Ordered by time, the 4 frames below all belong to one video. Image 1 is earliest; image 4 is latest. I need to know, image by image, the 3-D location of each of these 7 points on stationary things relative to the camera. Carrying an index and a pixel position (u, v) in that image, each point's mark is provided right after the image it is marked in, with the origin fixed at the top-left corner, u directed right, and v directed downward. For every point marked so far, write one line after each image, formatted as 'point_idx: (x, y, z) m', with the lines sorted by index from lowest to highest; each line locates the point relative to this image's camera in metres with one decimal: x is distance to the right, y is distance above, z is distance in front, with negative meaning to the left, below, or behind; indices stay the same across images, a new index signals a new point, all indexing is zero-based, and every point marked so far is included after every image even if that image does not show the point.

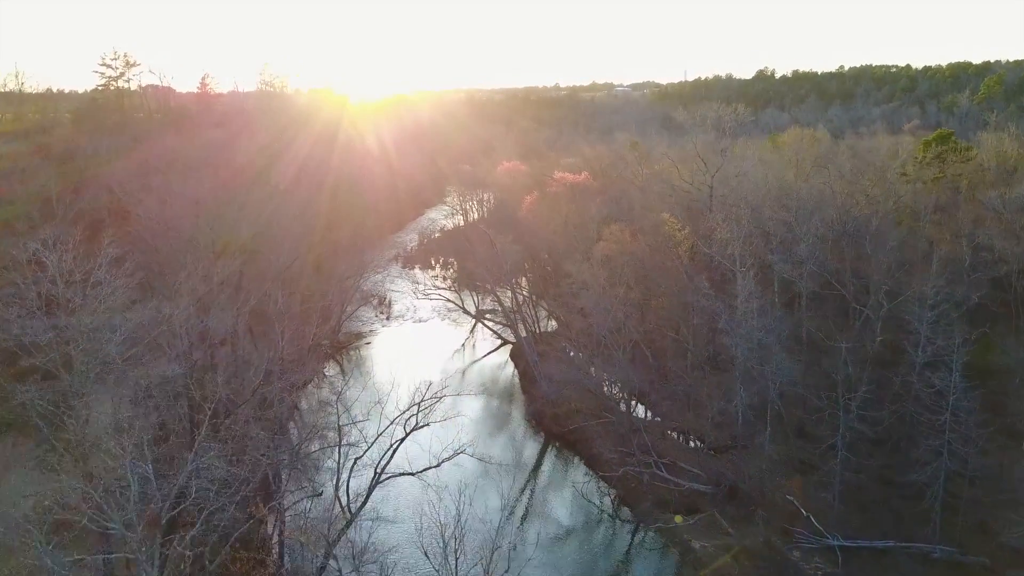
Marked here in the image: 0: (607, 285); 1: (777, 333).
0: (+2.3, 0.0, +19.8) m
1: (+5.4, -1.0, +16.8) m
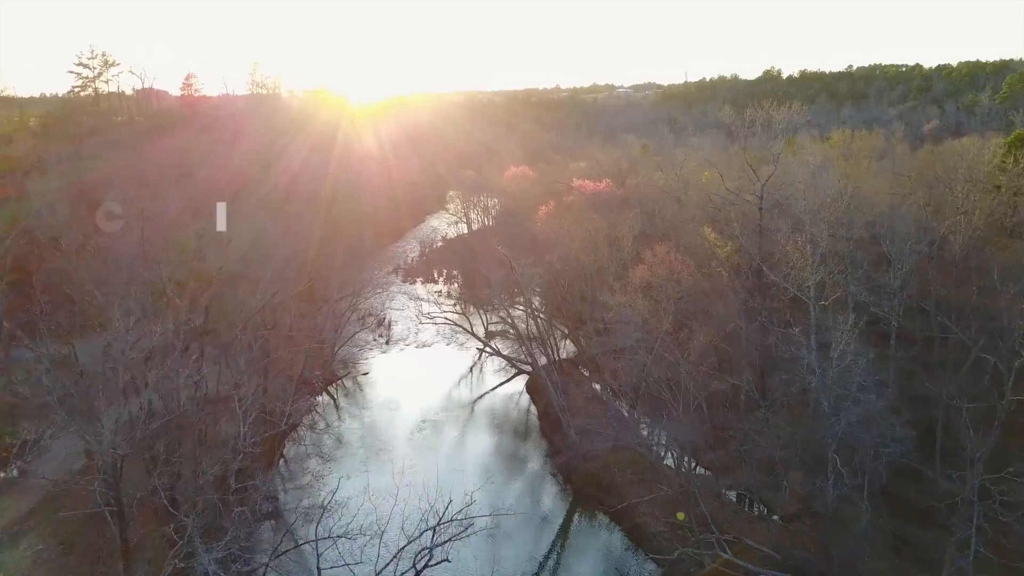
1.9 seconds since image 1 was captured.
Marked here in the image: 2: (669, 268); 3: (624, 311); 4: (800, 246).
0: (+2.8, -0.7, +16.7) m
1: (+5.9, -1.6, +13.7) m
2: (+3.3, +0.4, +17.6) m
3: (+2.2, -0.5, +16.6) m
4: (+5.7, +0.8, +16.2) m
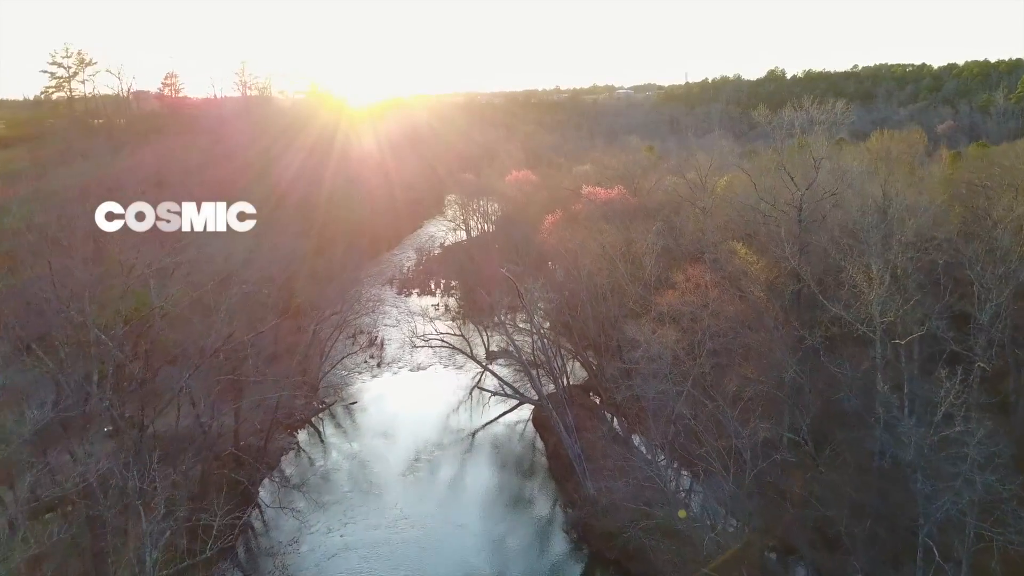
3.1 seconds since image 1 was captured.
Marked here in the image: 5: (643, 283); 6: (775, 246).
0: (+2.9, -1.2, +14.2) m
1: (+6.1, -2.1, +11.2) m
2: (+3.5, -0.1, +15.1) m
3: (+2.4, -1.0, +14.1) m
4: (+5.8, +0.3, +13.7) m
5: (+2.8, +0.1, +18.0) m
6: (+5.3, +0.8, +16.7) m
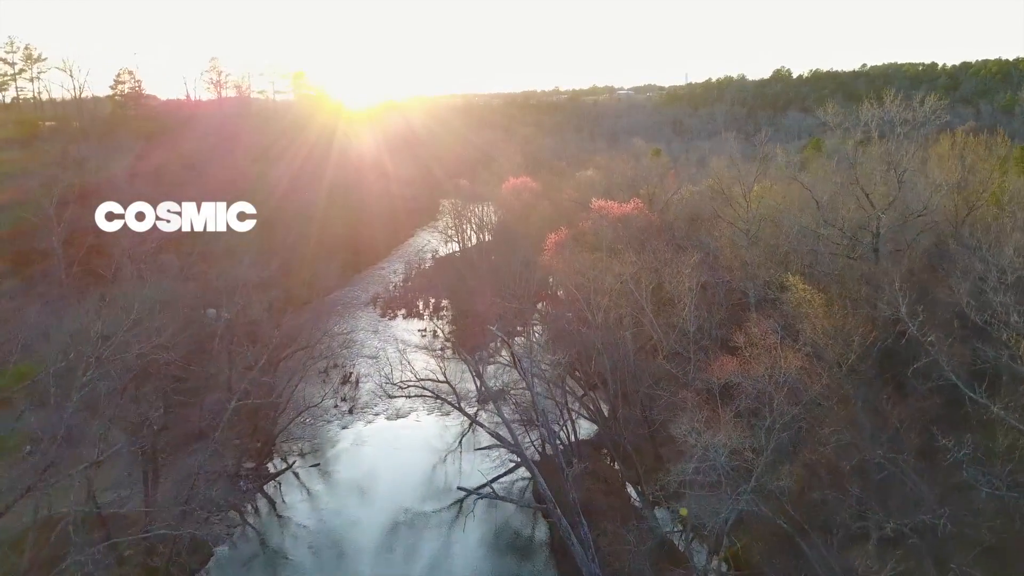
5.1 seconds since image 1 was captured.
0: (+2.8, -2.0, +10.1) m
1: (+6.0, -2.9, +7.1) m
2: (+3.4, -0.9, +11.0) m
3: (+2.3, -1.8, +10.0) m
4: (+5.7, -0.5, +9.6) m
5: (+2.7, -0.7, +13.9) m
6: (+5.2, 0.0, +12.6) m
